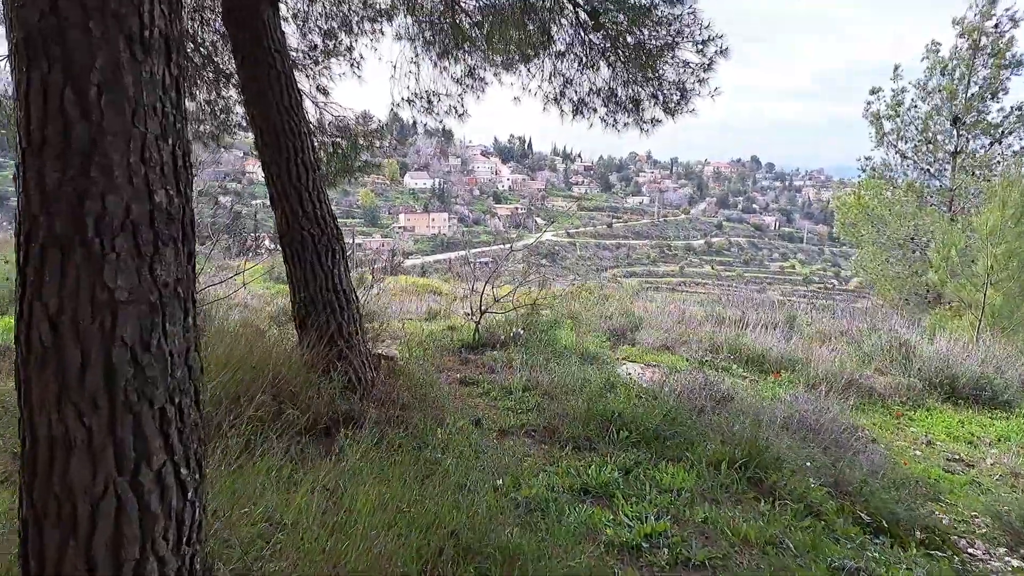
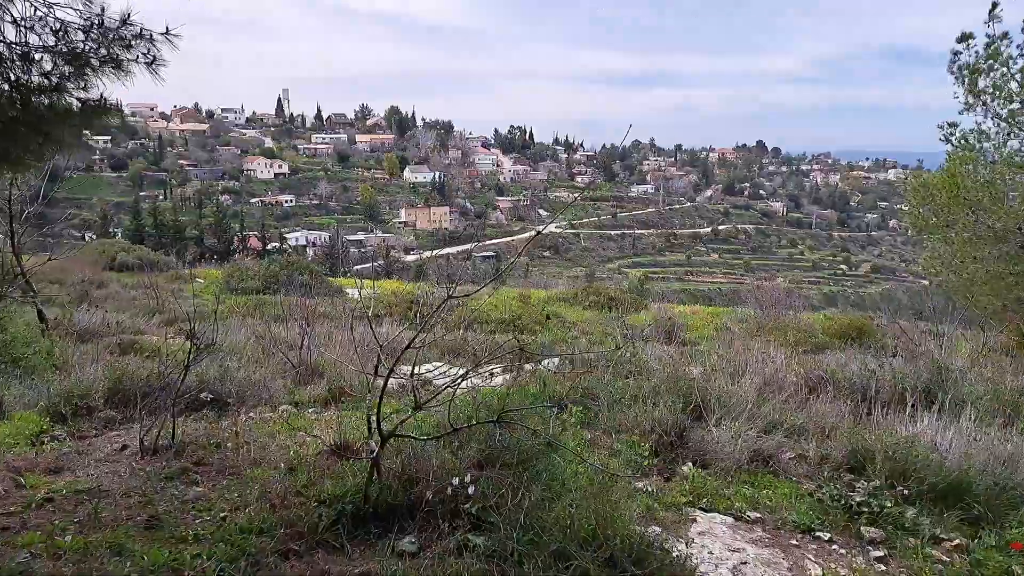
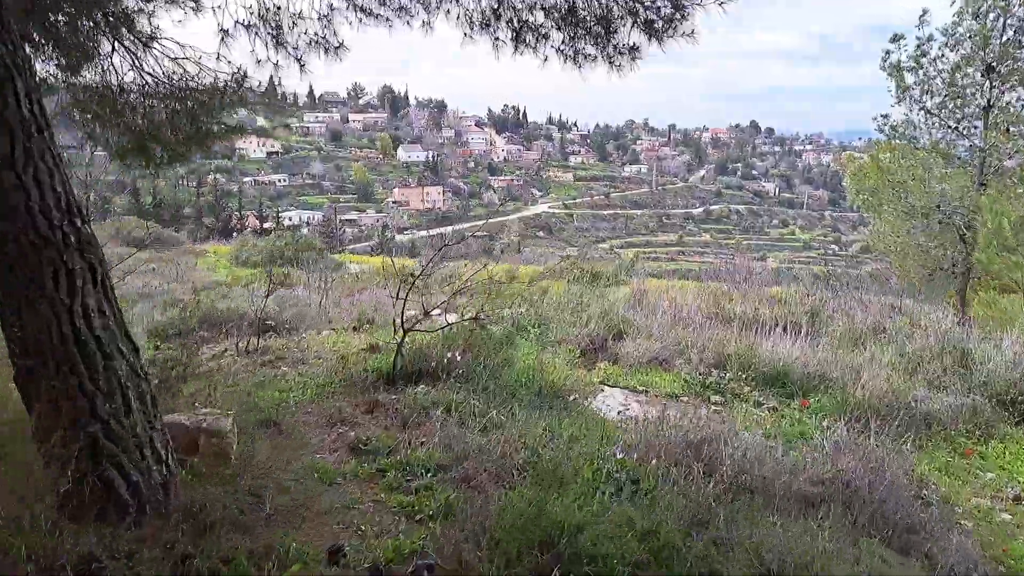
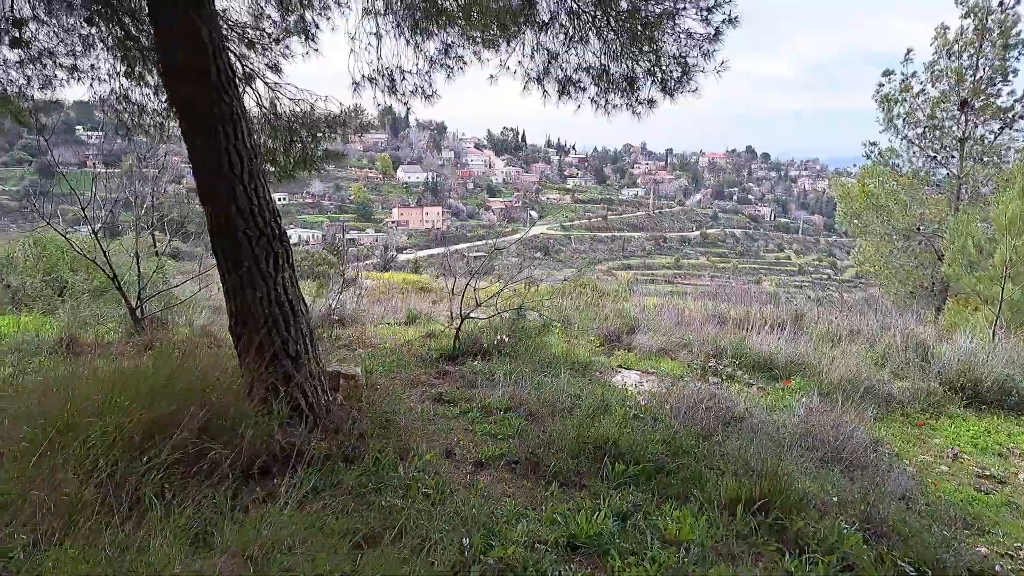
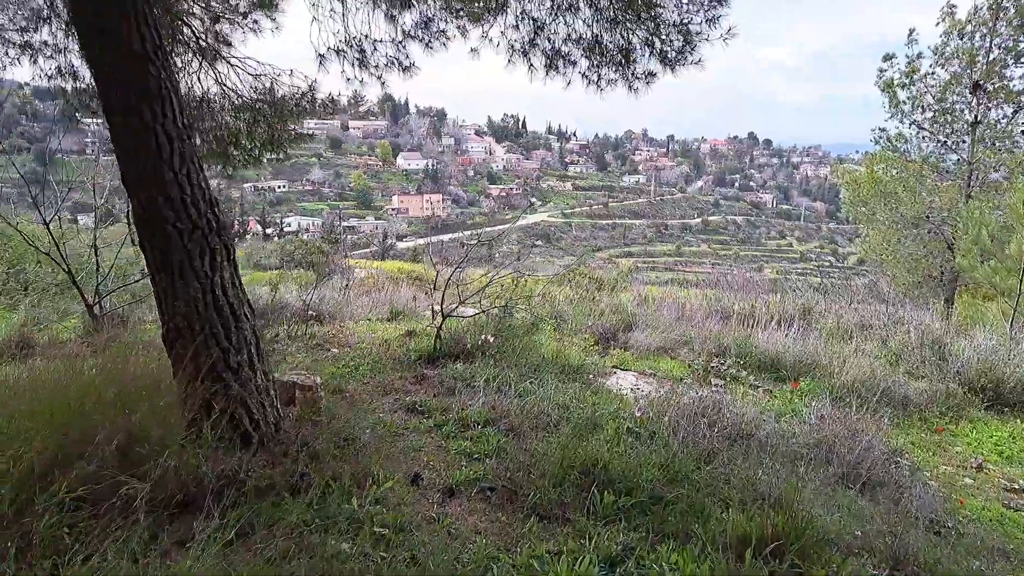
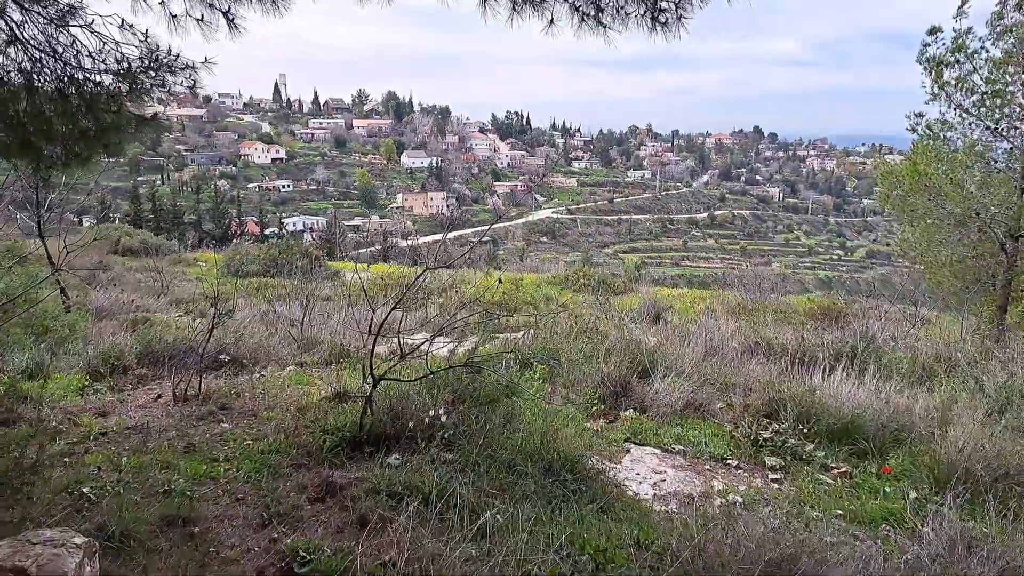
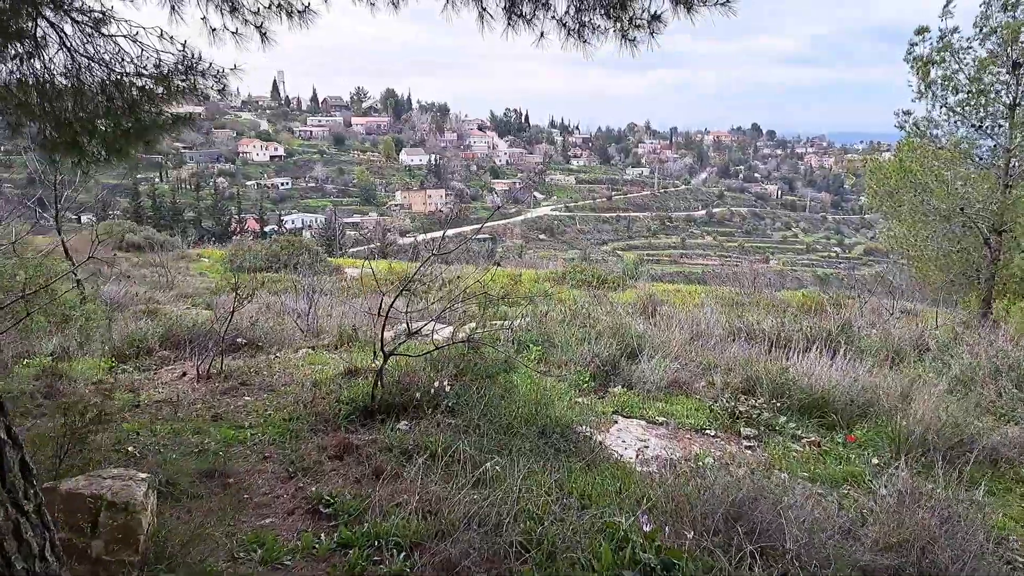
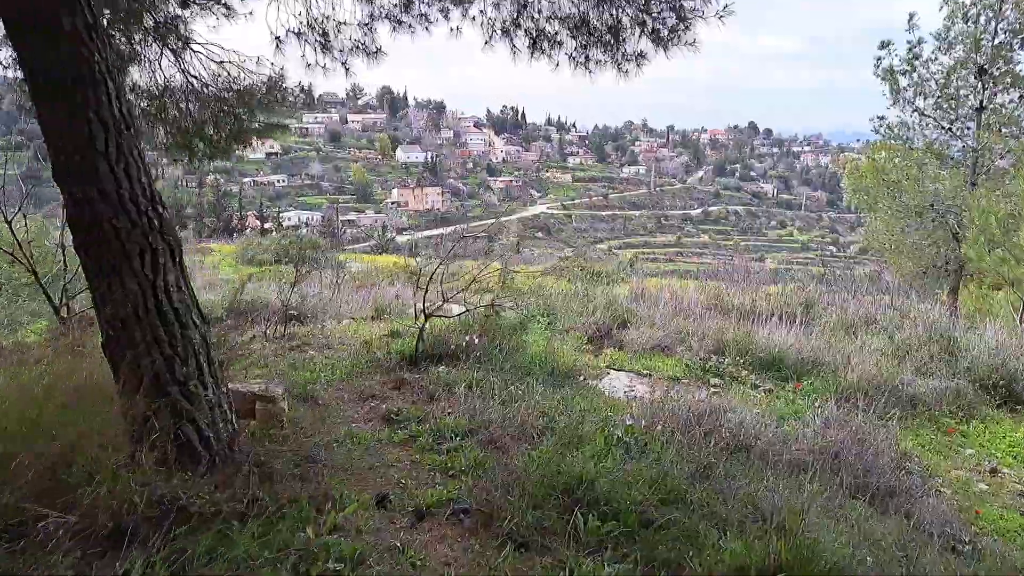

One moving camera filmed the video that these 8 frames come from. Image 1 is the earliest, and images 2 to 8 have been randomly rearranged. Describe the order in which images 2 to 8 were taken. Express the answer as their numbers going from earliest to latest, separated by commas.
4, 5, 8, 3, 7, 6, 2
